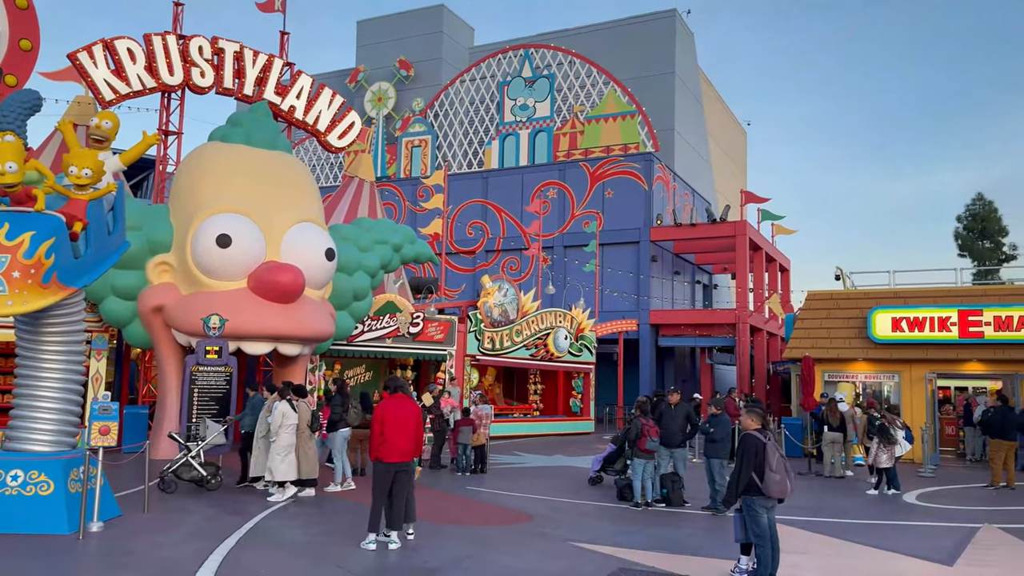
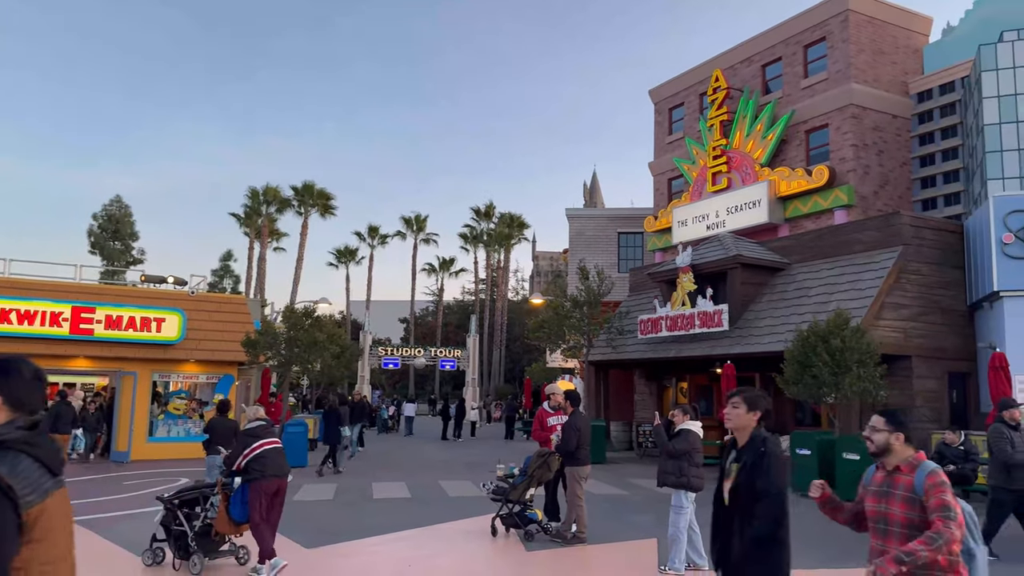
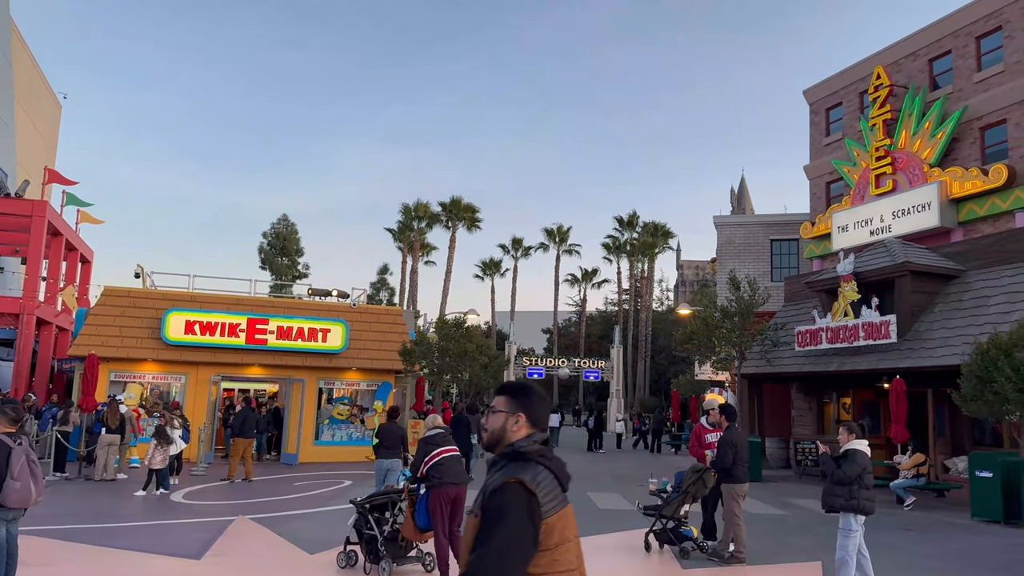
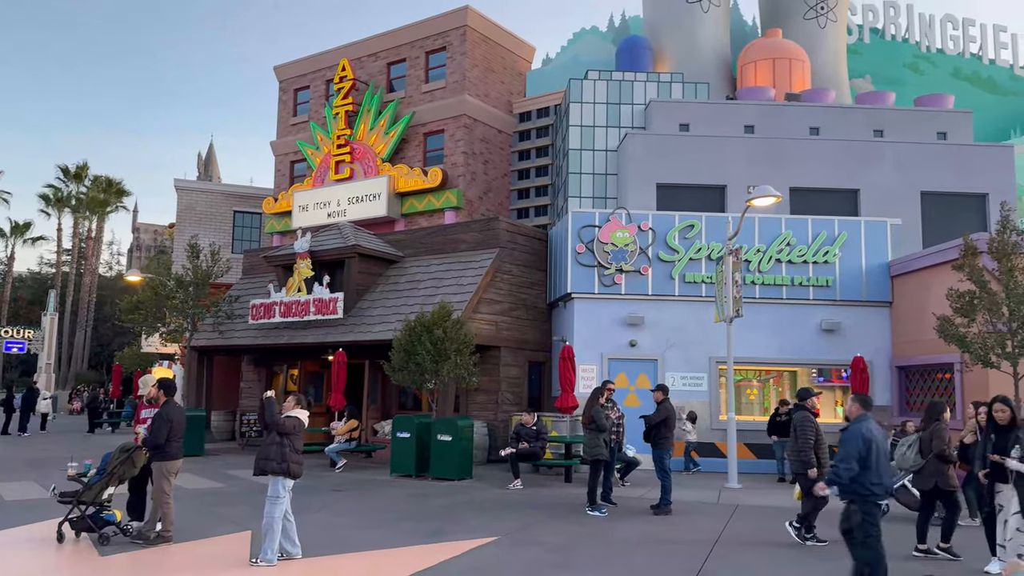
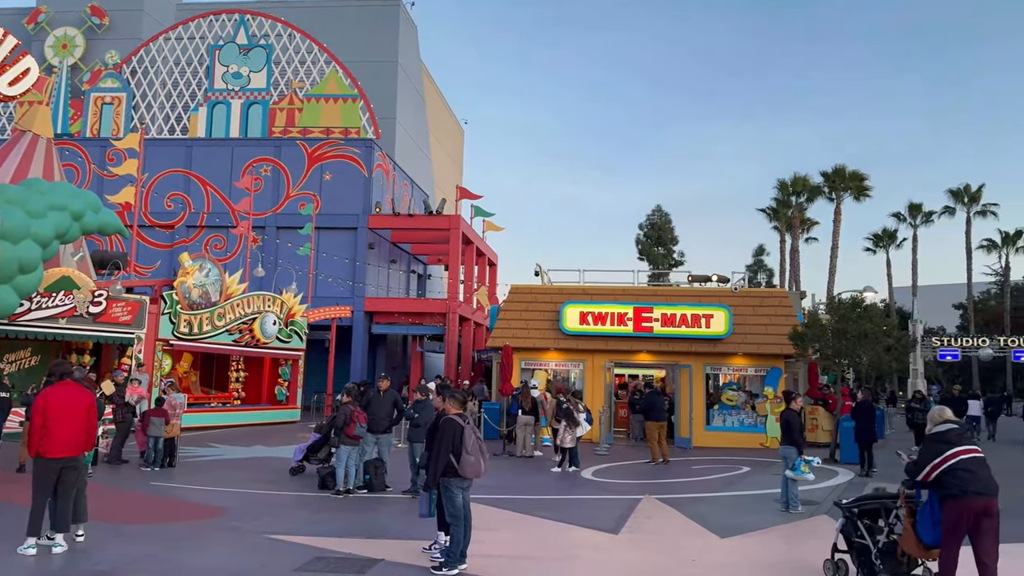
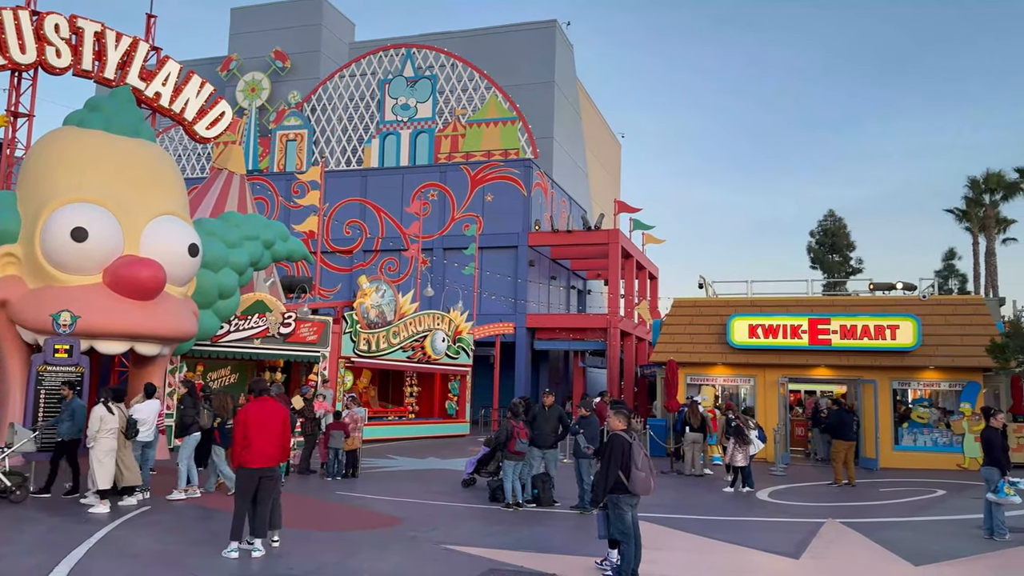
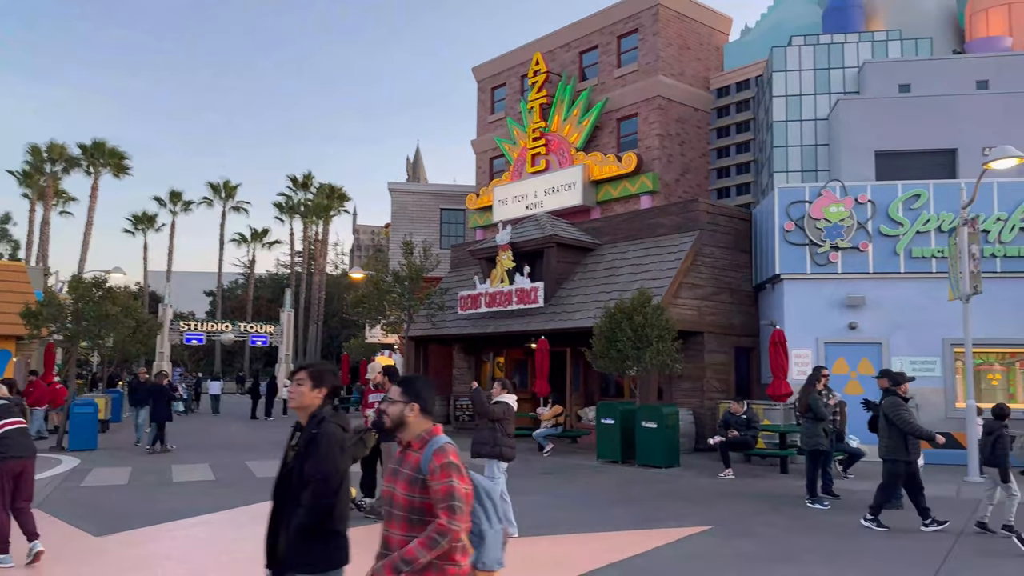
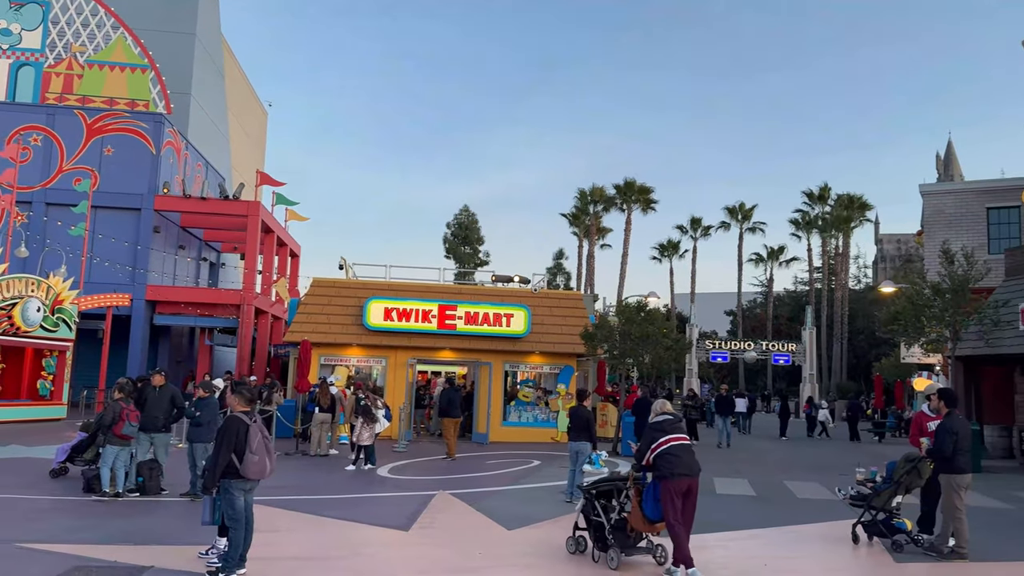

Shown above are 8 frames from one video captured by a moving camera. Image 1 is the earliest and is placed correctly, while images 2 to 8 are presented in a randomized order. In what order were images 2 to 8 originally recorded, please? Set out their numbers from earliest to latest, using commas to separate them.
6, 5, 8, 3, 2, 7, 4
